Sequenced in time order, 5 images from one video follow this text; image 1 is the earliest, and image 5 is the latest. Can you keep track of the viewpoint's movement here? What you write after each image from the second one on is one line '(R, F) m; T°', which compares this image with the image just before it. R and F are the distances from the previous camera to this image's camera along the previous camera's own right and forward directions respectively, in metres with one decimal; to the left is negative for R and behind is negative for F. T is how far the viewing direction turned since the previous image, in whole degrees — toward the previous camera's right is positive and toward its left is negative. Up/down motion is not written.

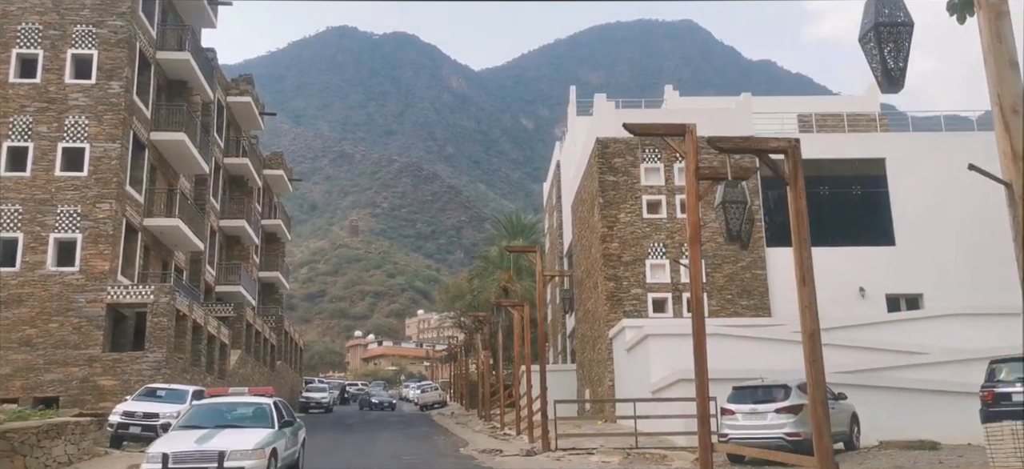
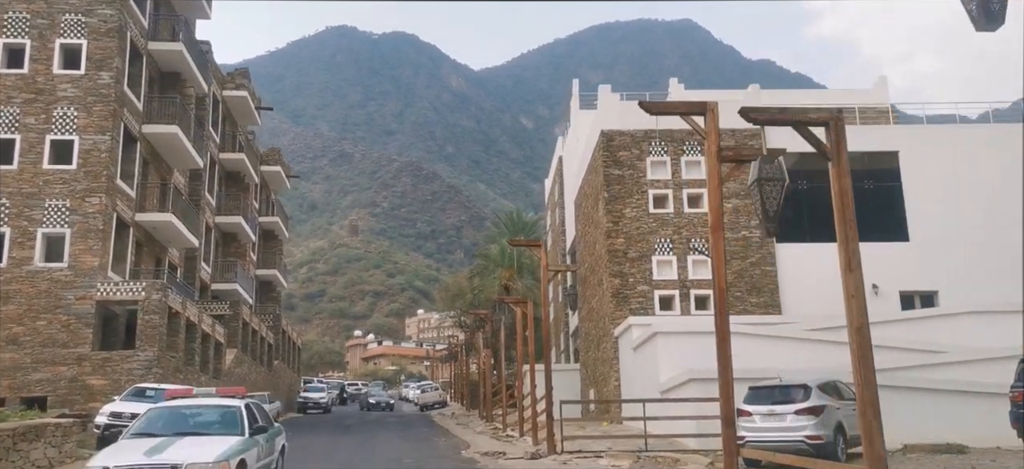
(-0.1, +0.9) m; 0°
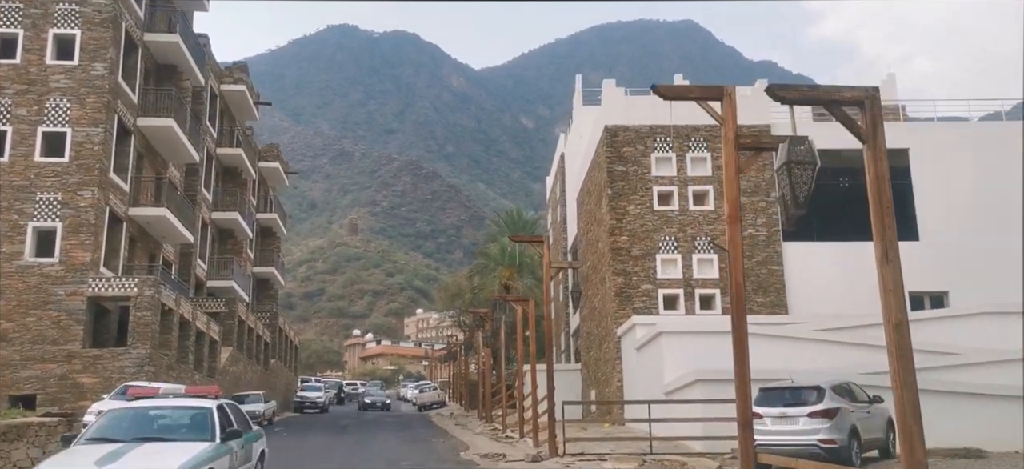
(-0.1, +0.6) m; 0°
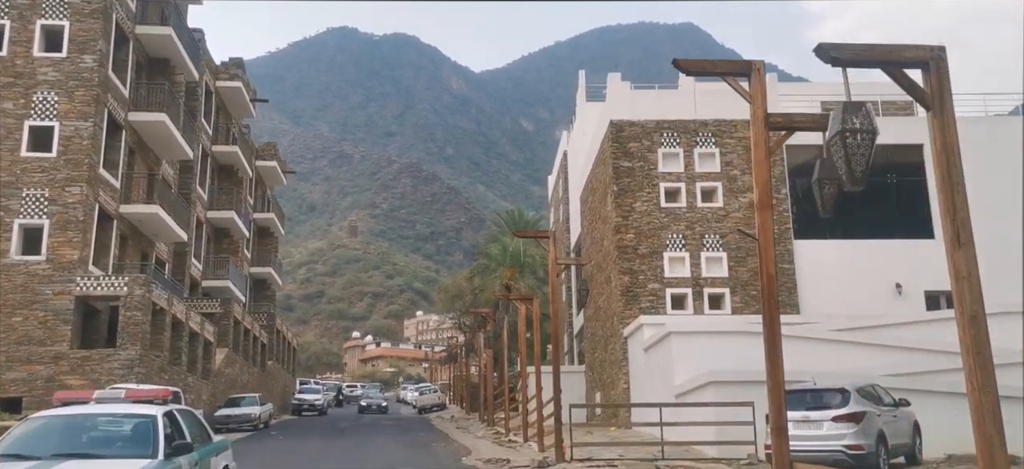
(-0.1, +0.9) m; 0°
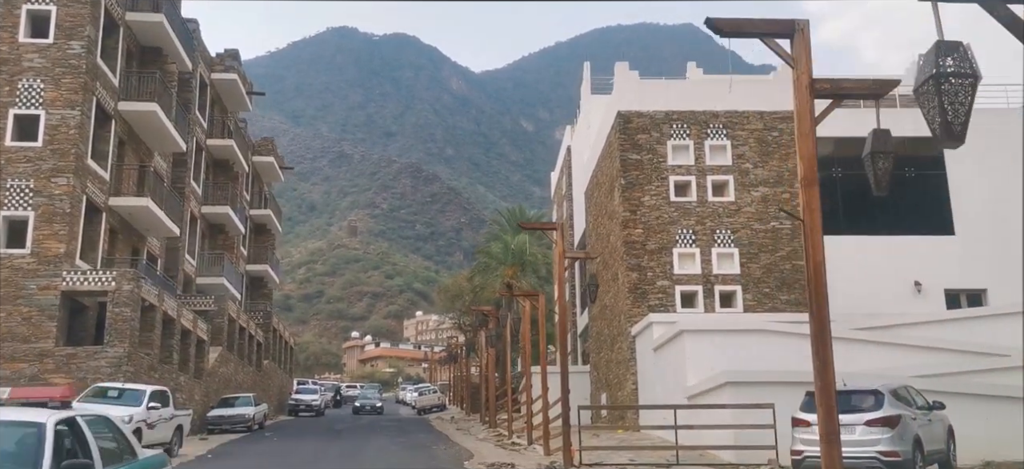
(-0.1, +1.1) m; 0°
